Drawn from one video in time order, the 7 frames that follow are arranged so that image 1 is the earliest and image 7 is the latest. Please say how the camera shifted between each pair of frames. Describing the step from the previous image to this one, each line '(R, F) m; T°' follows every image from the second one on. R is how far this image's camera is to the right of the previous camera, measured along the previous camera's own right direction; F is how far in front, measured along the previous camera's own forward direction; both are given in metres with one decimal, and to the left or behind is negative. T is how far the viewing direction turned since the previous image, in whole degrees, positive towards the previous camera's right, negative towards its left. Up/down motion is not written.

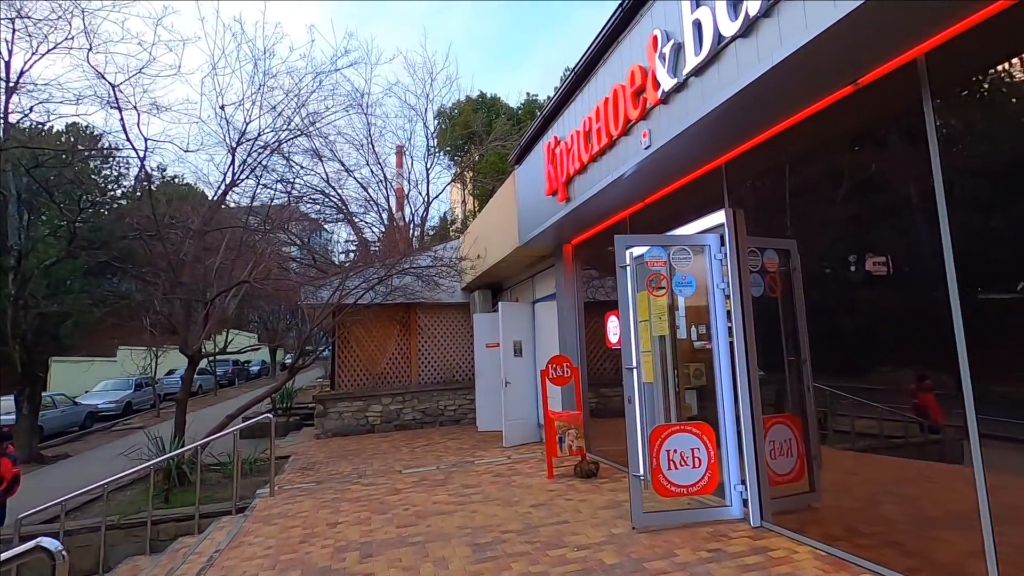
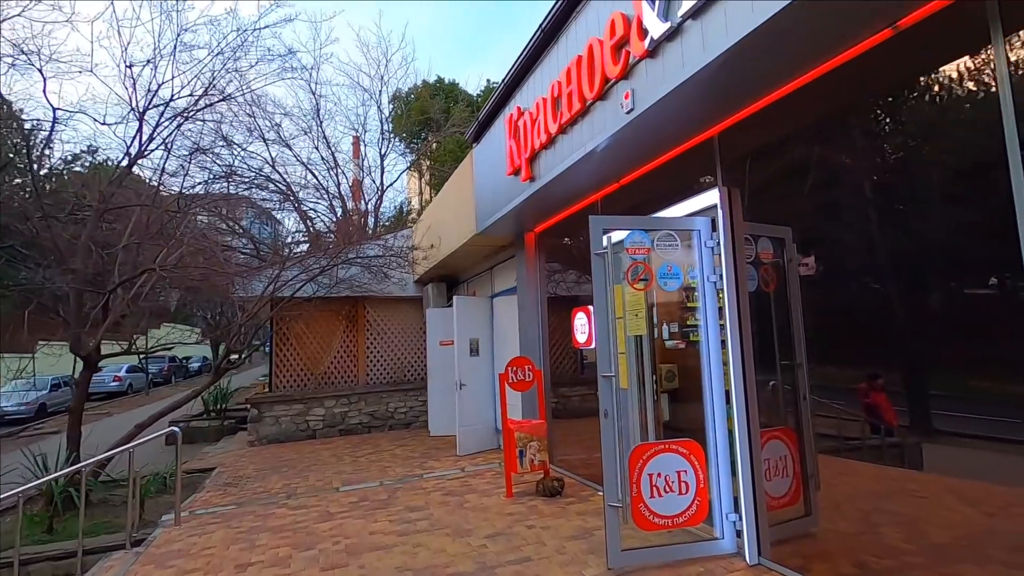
(0.0, +0.8) m; +4°
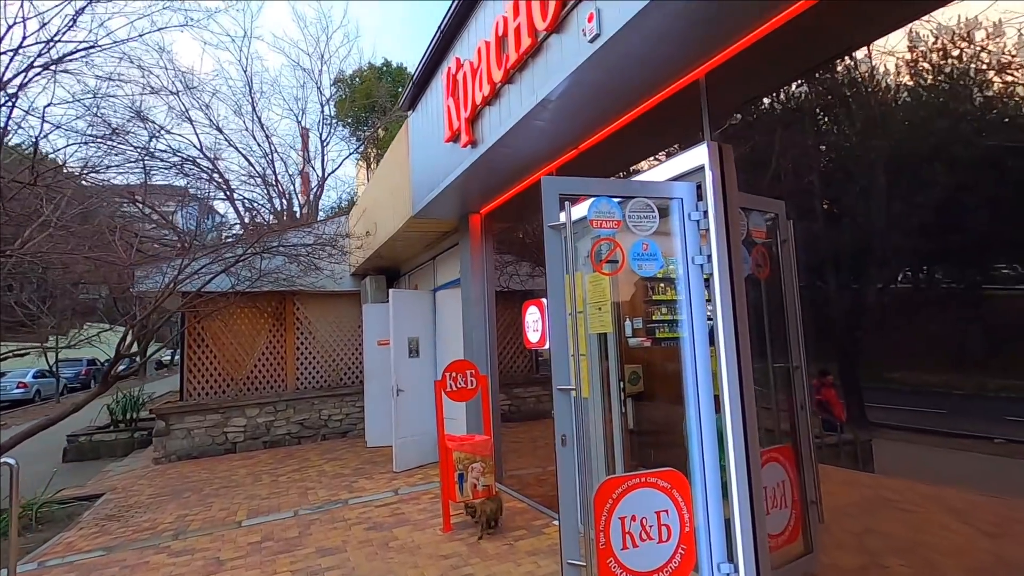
(+0.1, +0.9) m; +5°
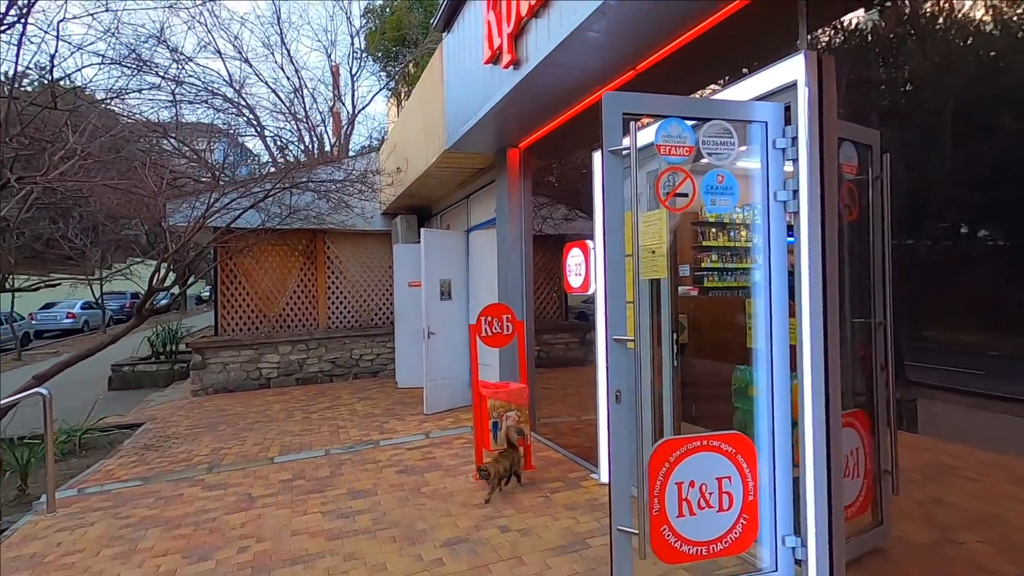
(-0.1, +0.3) m; -3°
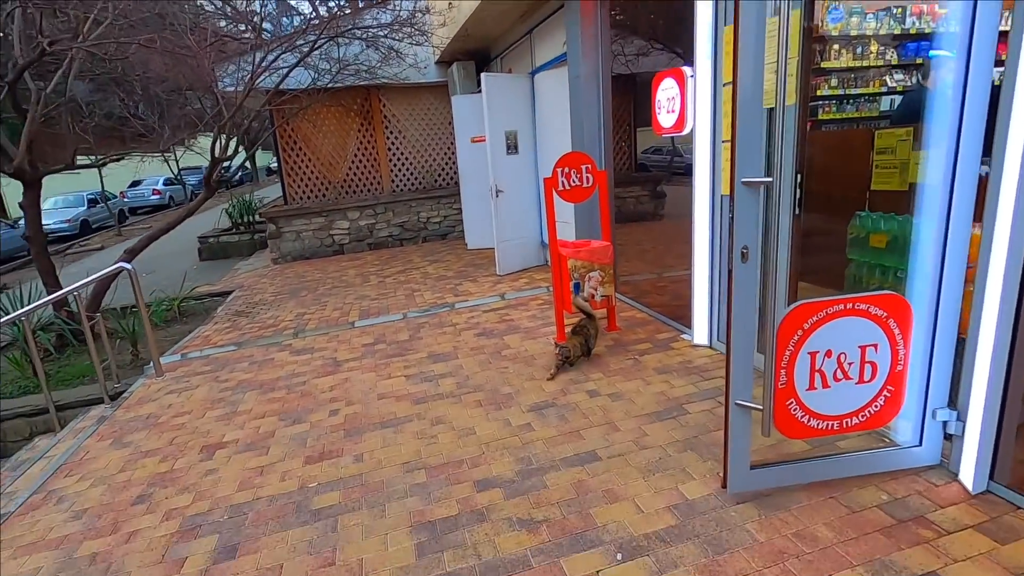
(-0.1, +0.4) m; -7°
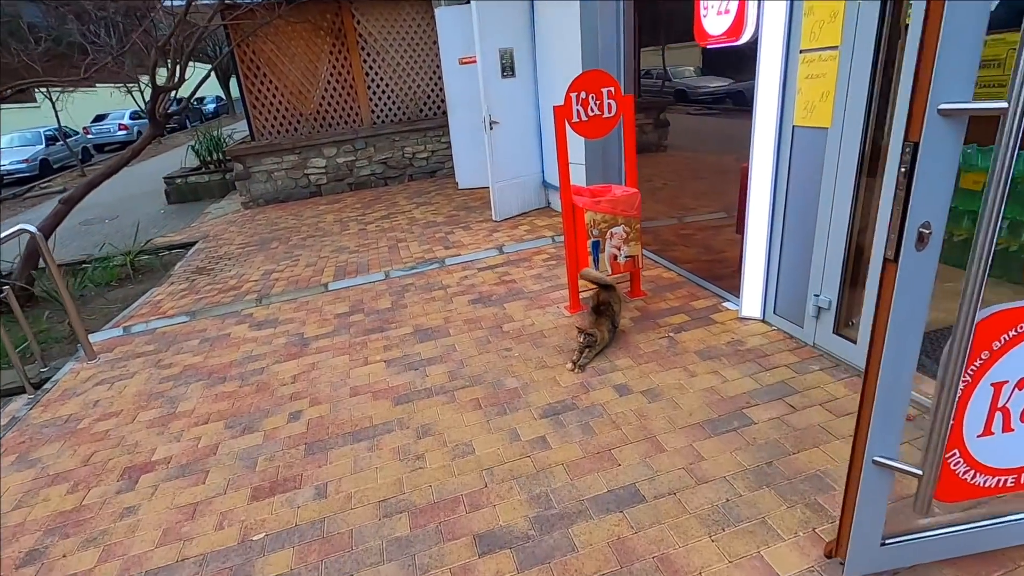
(0.0, +0.8) m; +1°
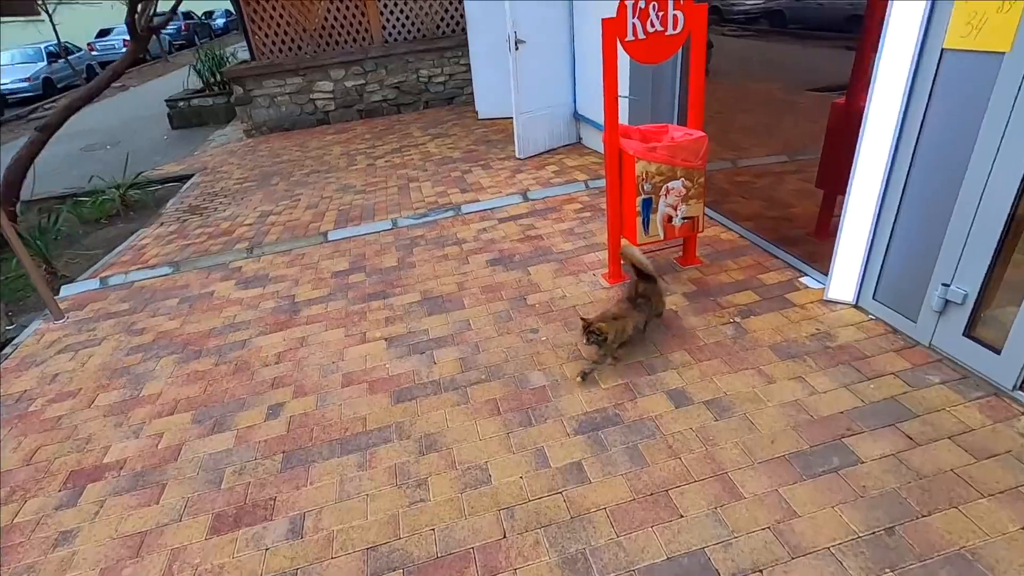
(0.0, +0.6) m; -2°
